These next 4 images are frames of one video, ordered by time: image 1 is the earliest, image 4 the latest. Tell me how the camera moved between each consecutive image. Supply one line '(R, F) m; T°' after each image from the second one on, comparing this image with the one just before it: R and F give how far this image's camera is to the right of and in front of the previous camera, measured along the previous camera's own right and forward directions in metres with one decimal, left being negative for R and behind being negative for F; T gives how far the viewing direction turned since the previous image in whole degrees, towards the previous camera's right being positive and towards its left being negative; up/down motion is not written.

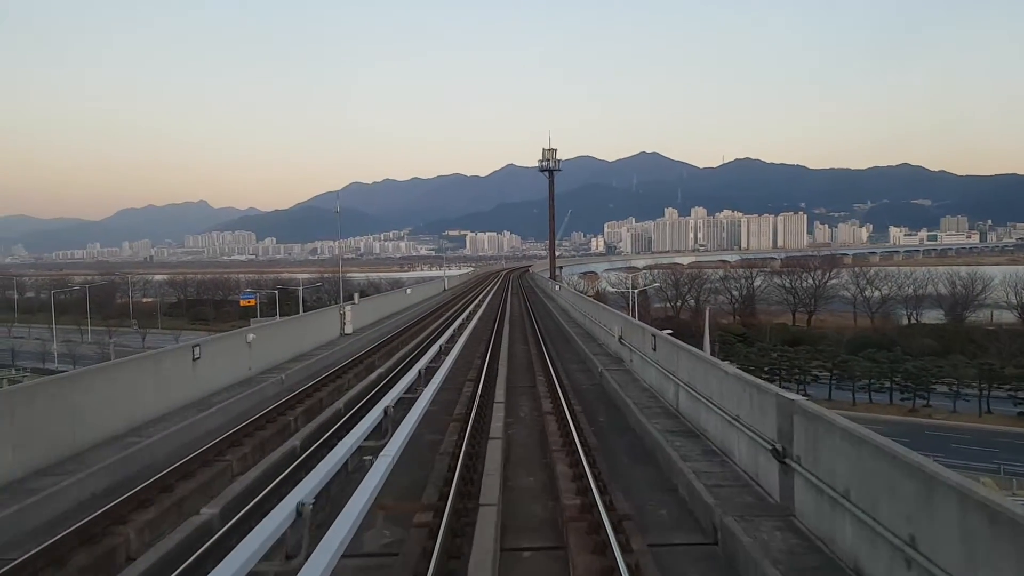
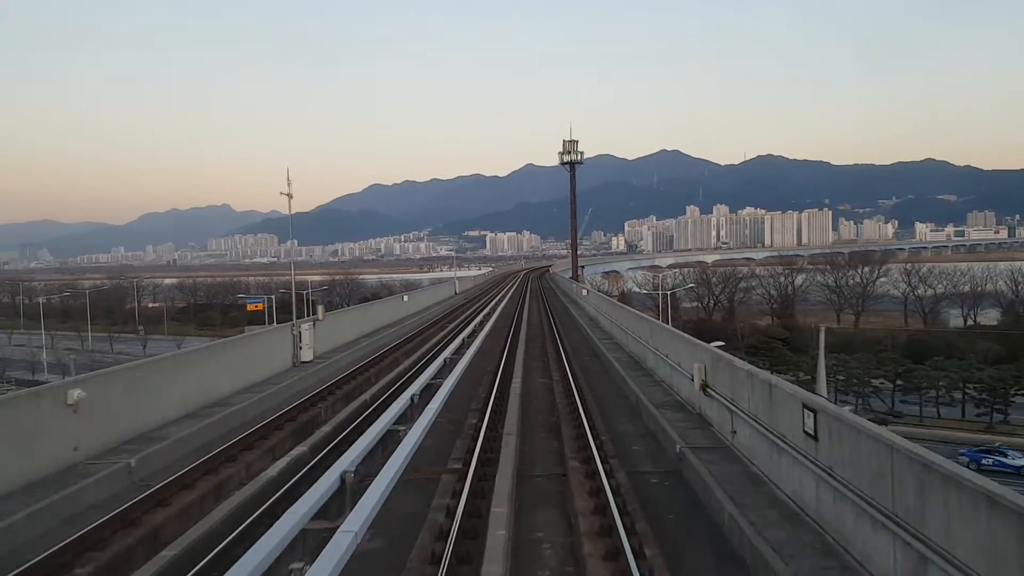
(0.0, +0.5) m; -2°
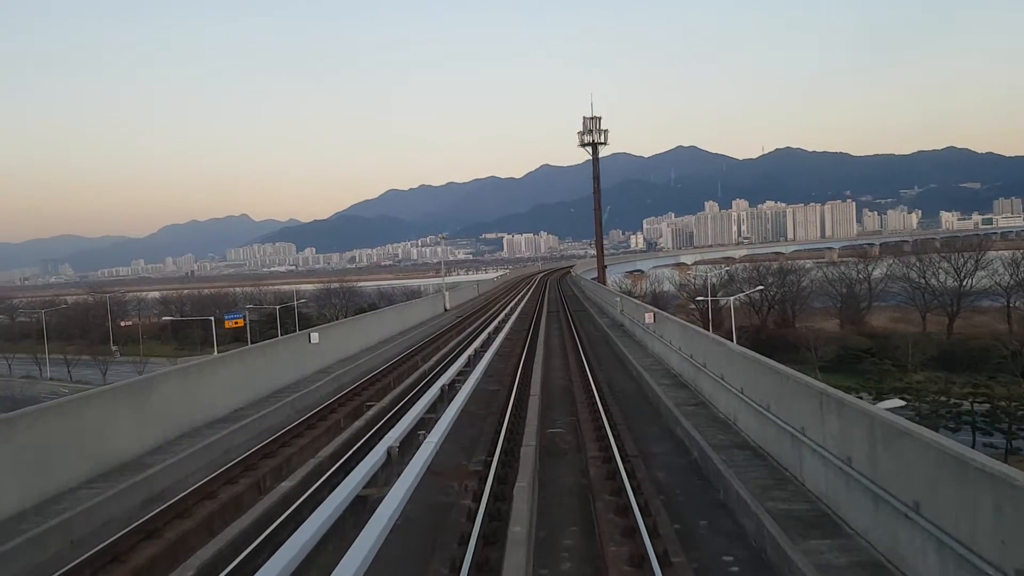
(0.0, +1.1) m; -1°
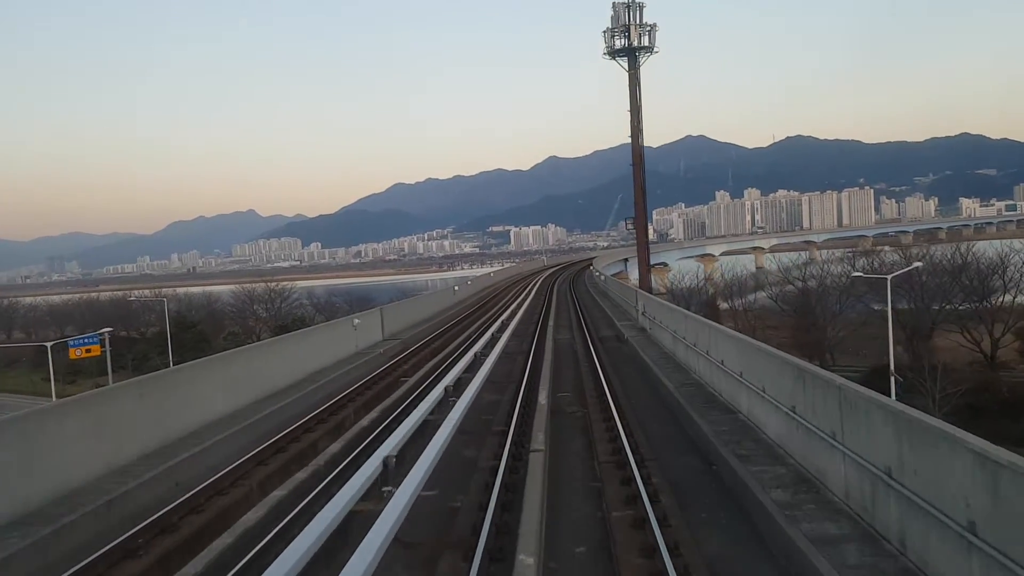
(+0.1, +2.4) m; -1°
